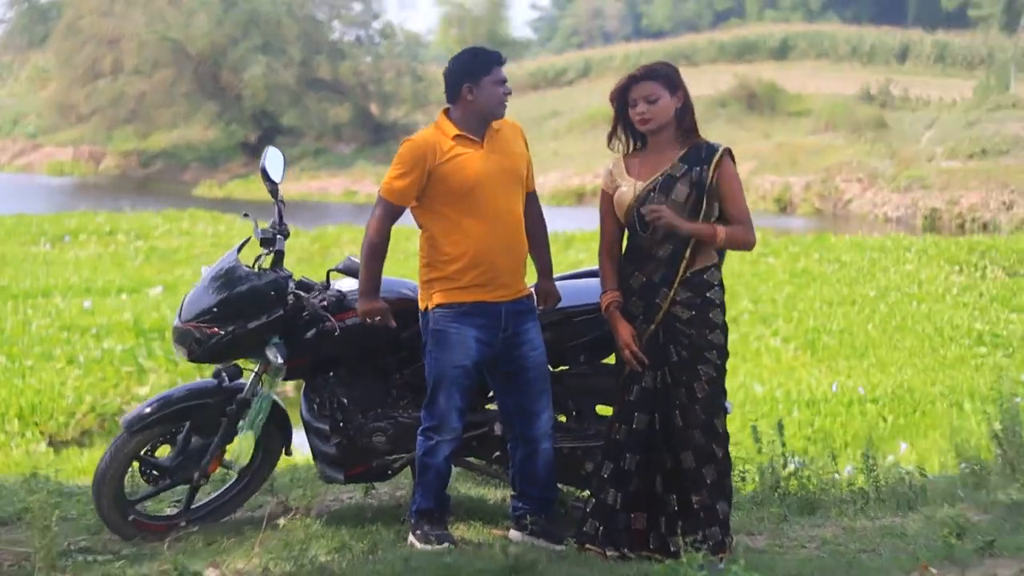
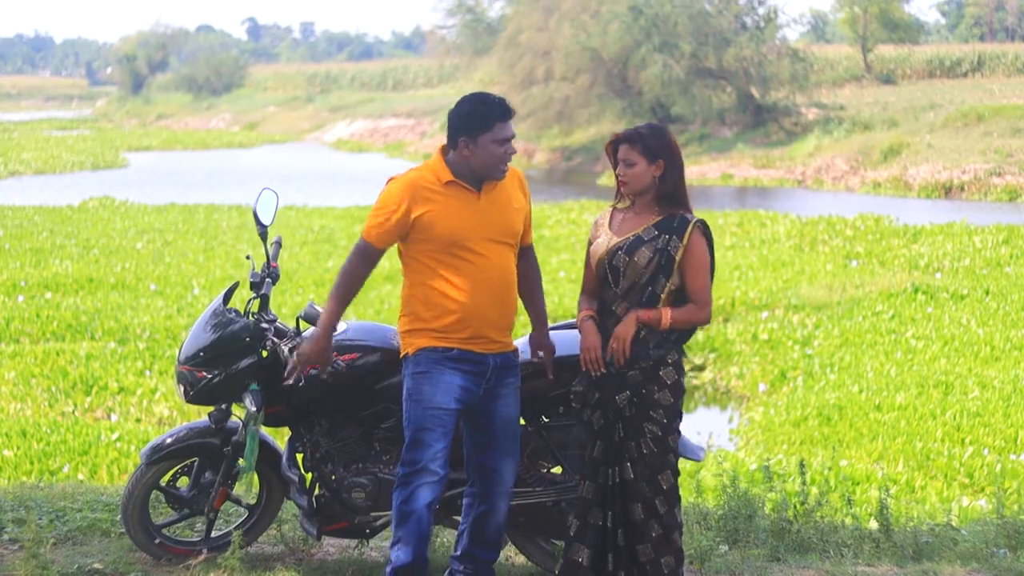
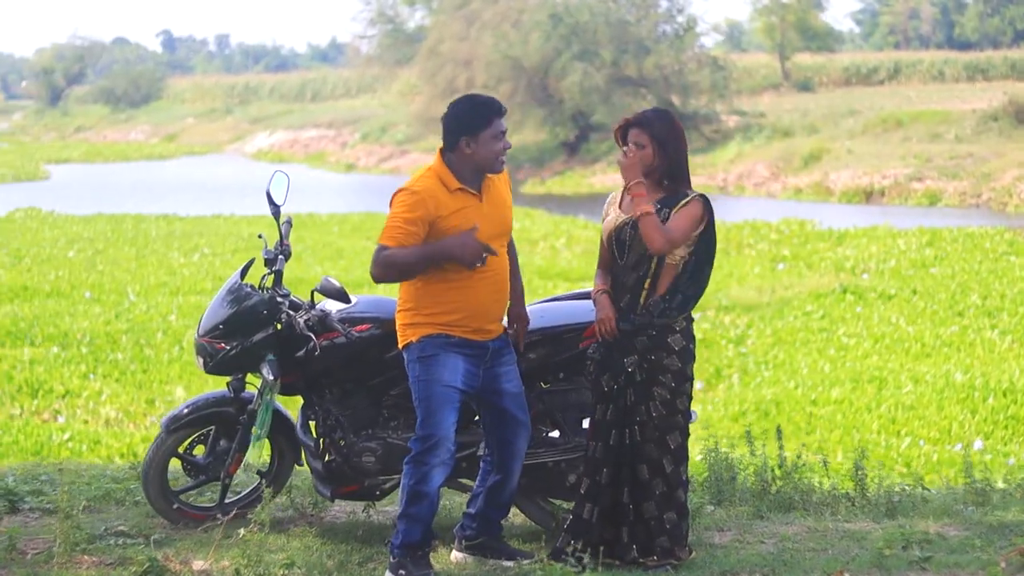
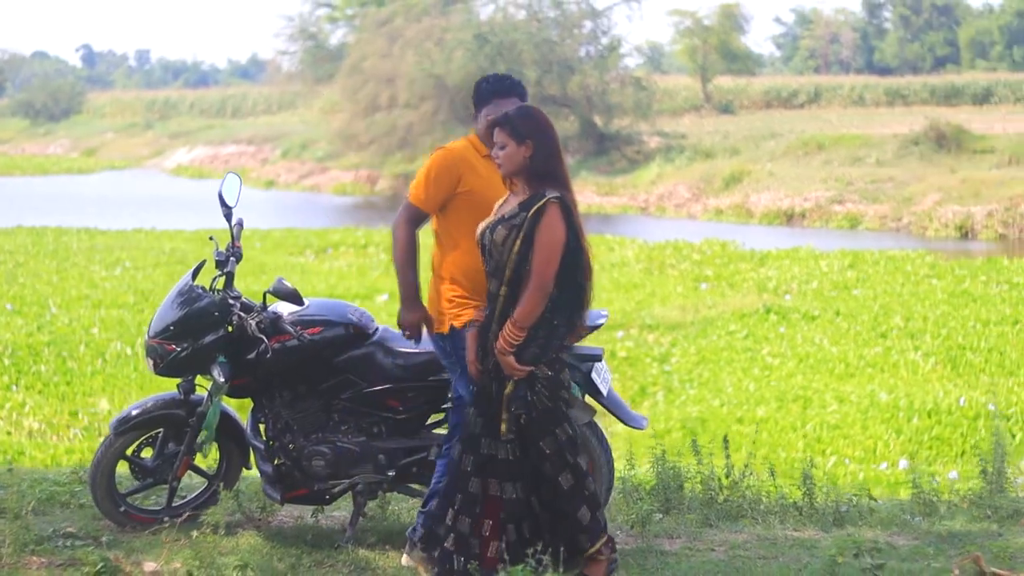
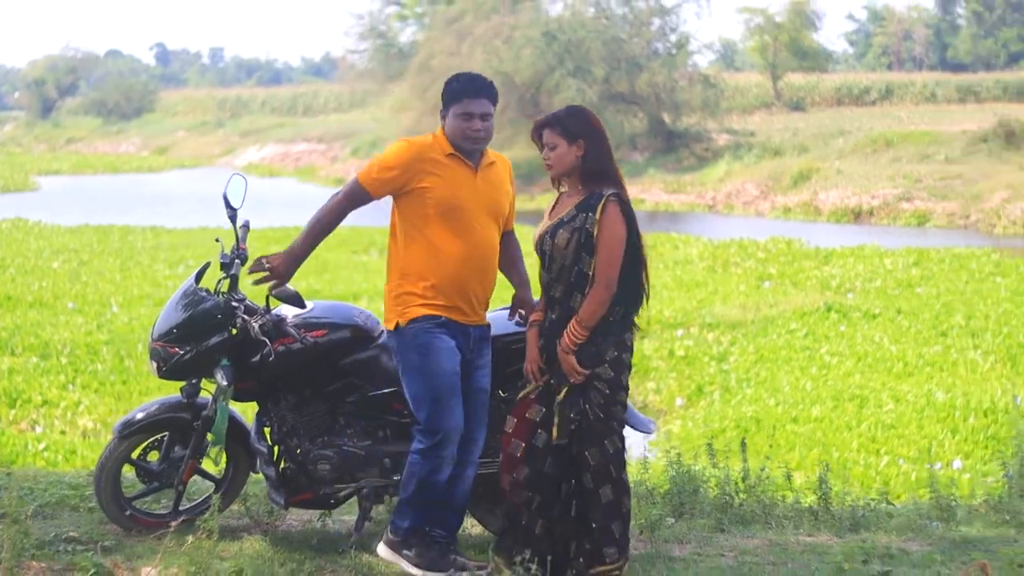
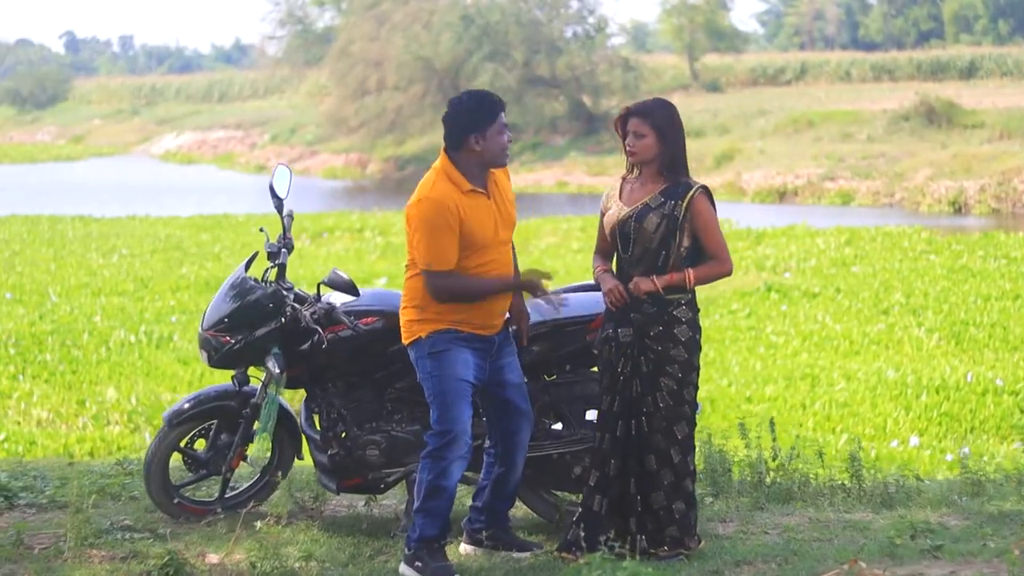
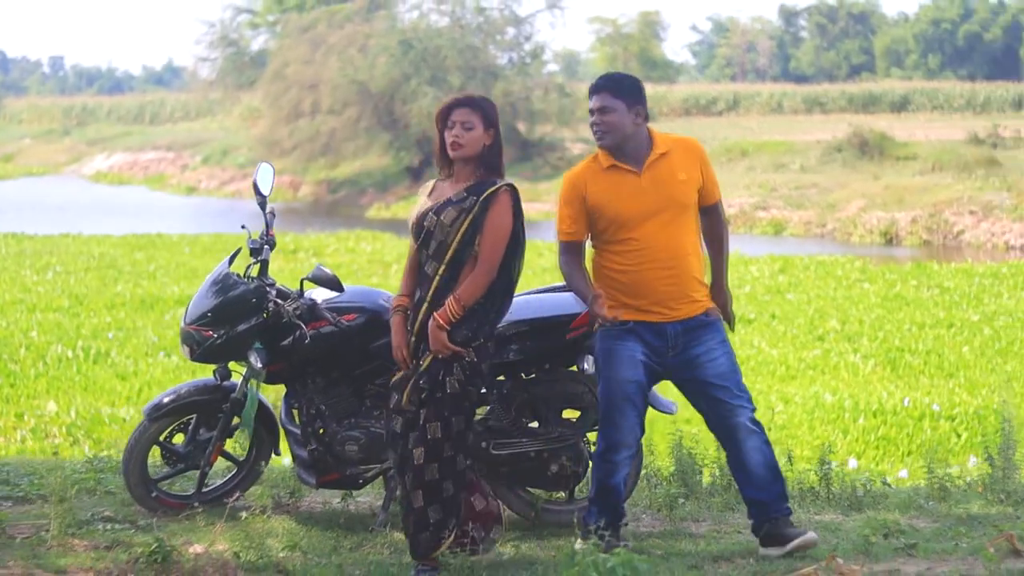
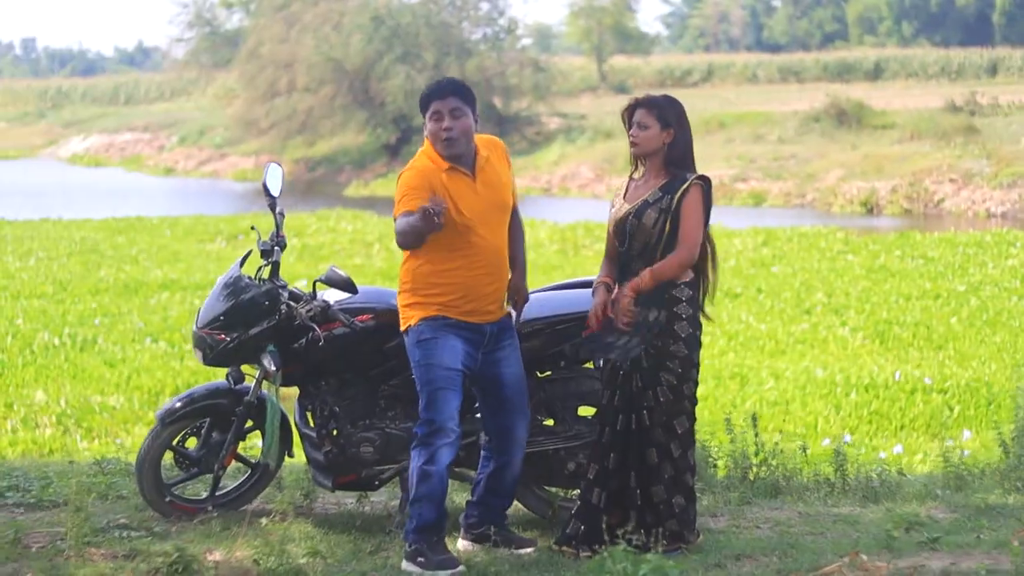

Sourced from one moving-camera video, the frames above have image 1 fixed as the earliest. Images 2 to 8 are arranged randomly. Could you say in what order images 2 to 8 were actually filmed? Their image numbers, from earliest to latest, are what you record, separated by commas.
8, 6, 3, 2, 5, 4, 7
